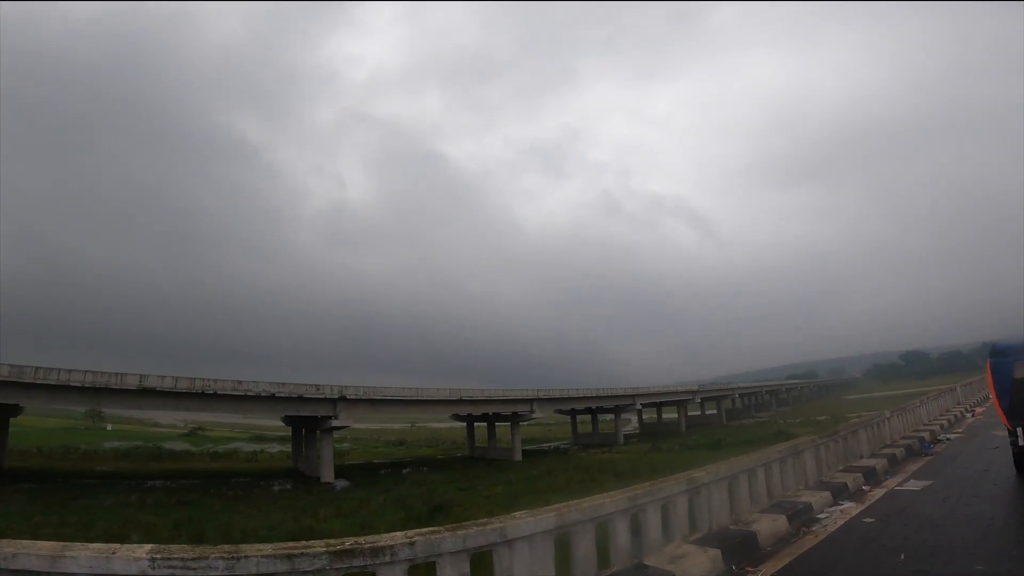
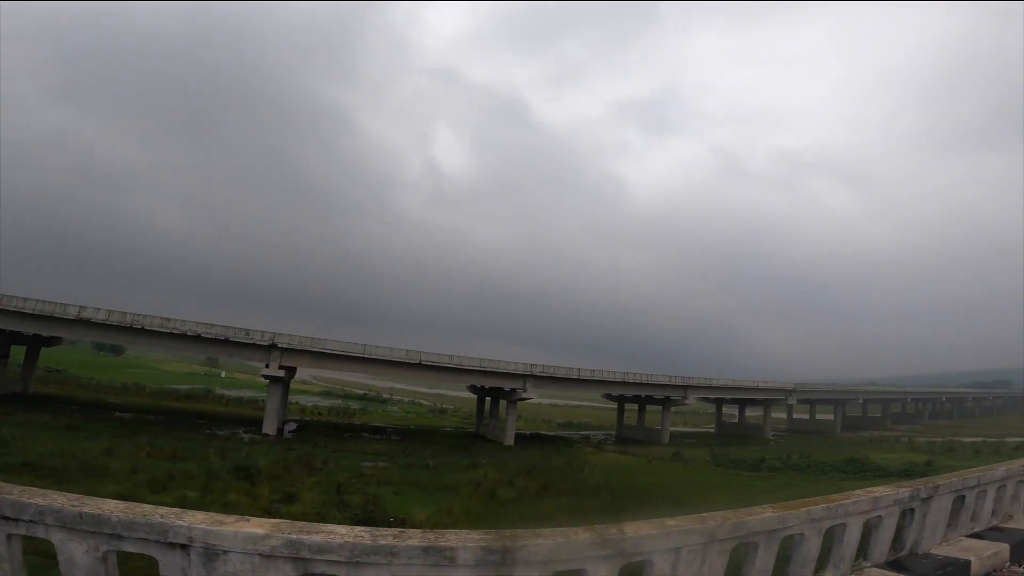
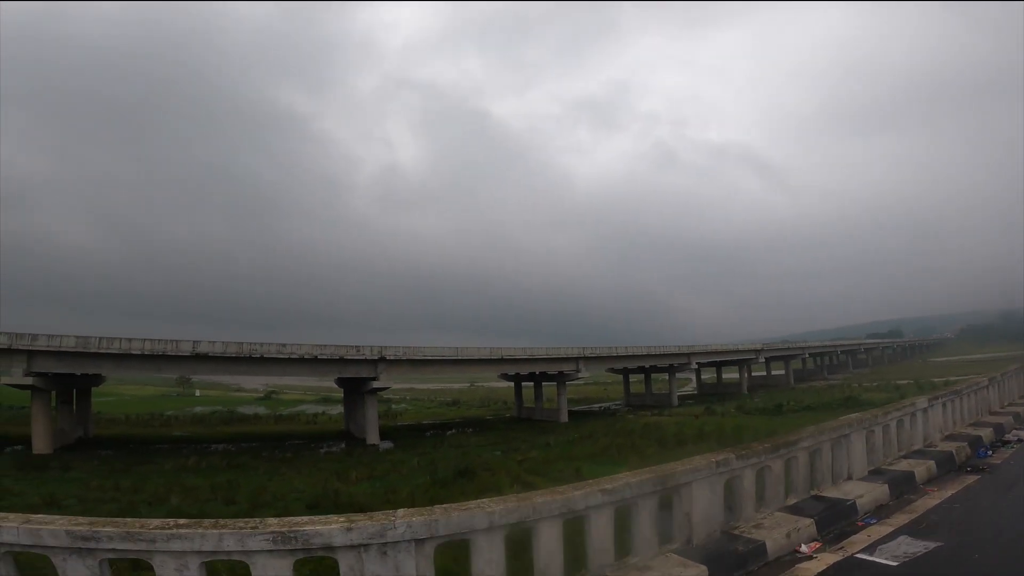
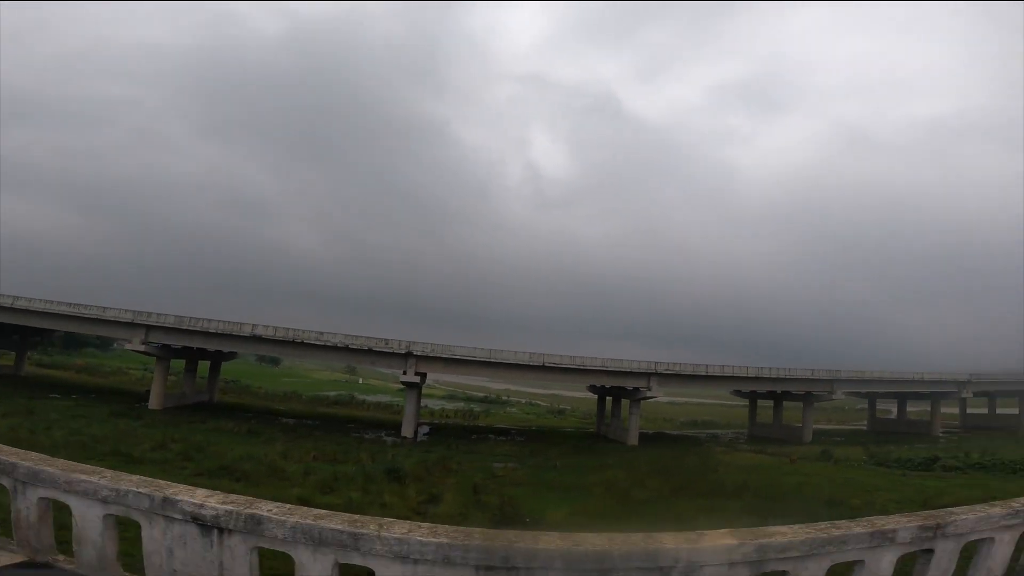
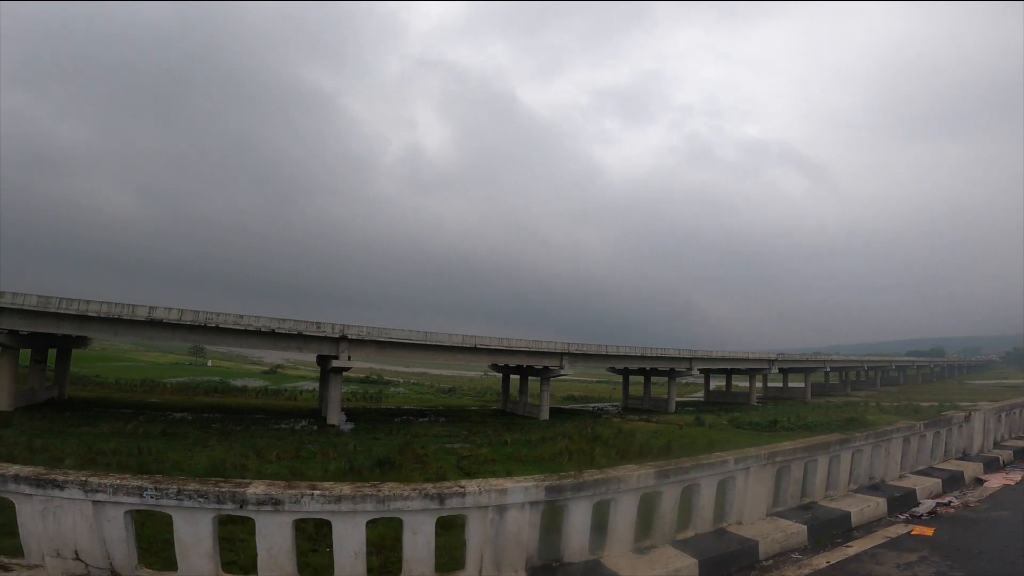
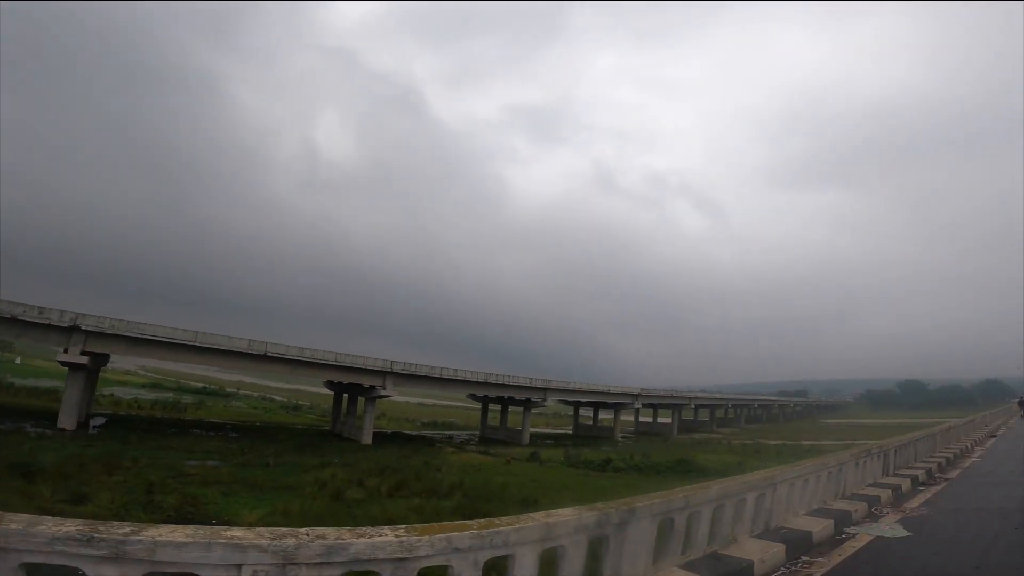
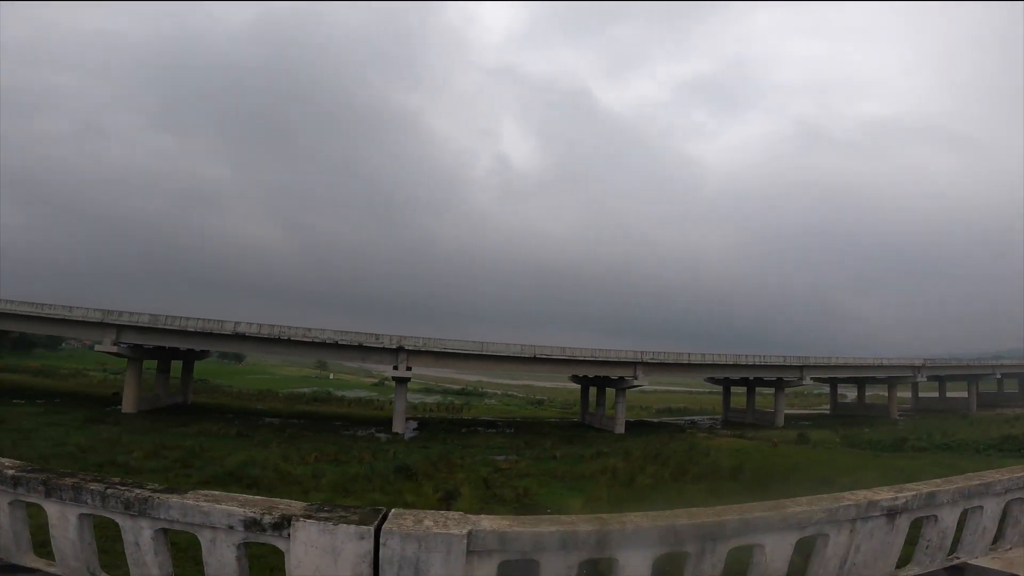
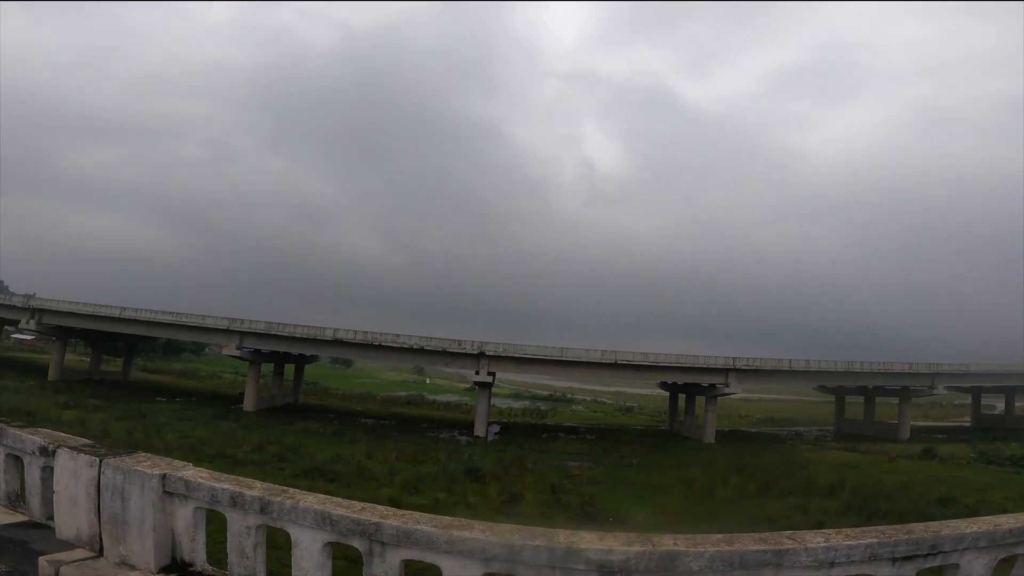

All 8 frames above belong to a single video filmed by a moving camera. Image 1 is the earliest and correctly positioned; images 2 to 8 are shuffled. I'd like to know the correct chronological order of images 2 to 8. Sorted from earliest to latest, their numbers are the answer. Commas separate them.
3, 5, 7, 8, 4, 2, 6
